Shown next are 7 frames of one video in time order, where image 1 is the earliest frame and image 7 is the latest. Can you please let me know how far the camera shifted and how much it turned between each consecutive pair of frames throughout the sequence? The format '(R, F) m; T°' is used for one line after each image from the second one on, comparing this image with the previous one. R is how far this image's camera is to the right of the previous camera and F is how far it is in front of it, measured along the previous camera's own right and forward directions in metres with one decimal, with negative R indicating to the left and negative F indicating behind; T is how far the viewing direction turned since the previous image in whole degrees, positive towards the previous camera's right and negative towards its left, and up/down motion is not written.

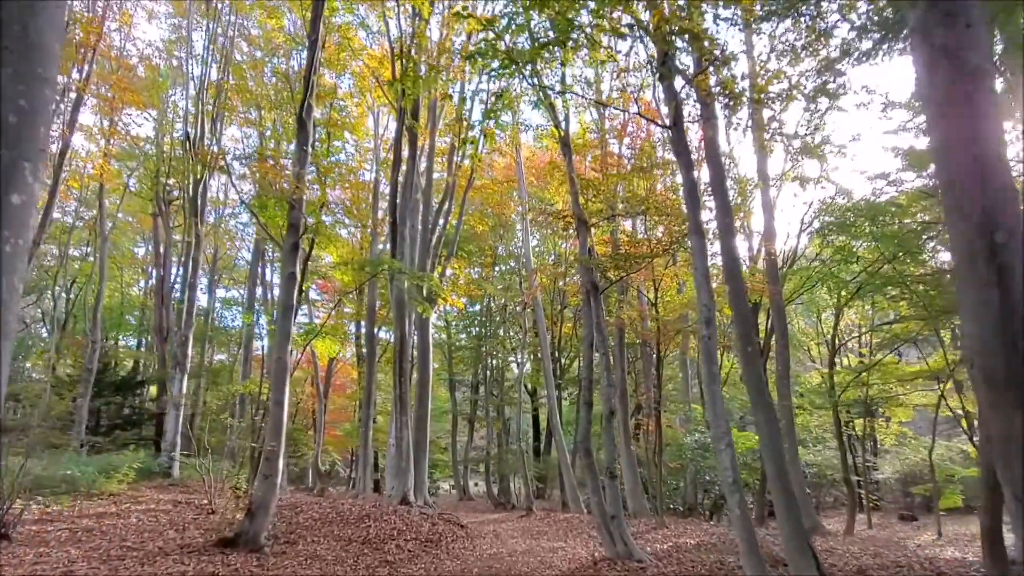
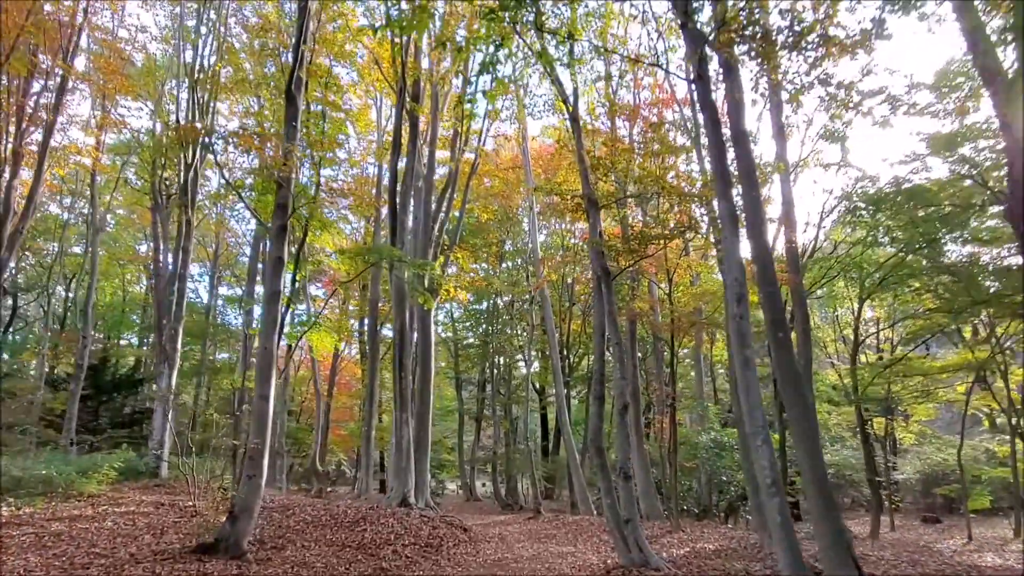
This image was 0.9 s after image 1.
(0.0, +0.6) m; -1°
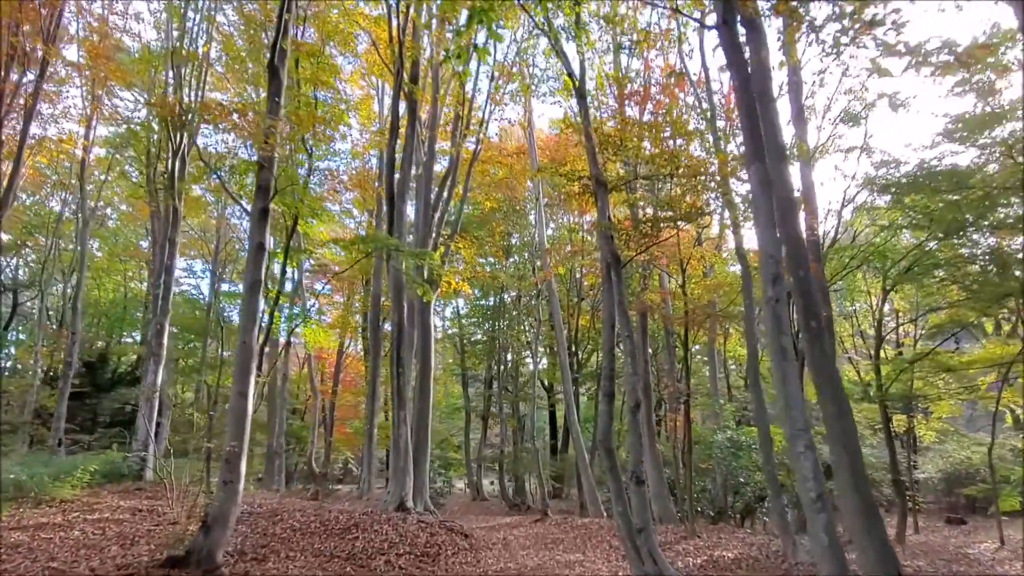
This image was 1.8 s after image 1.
(+0.1, +0.6) m; -1°
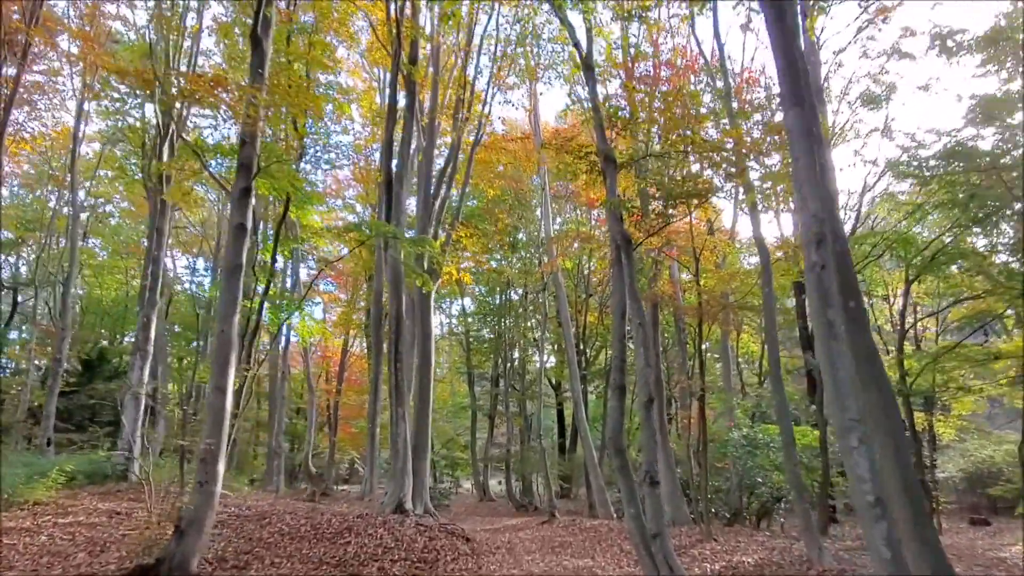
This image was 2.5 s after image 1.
(+0.1, +0.5) m; -1°
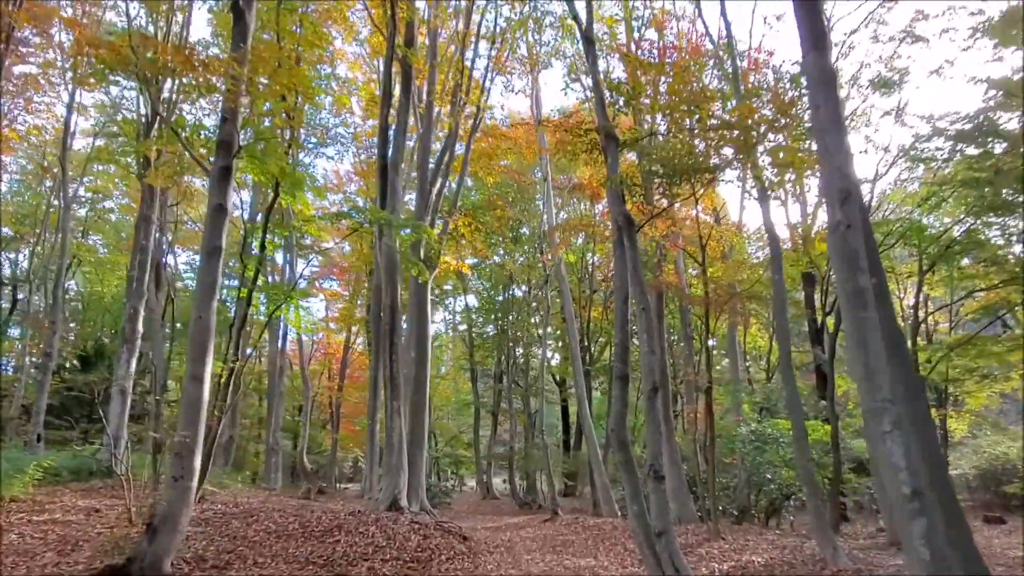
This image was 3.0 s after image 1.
(+0.1, +0.3) m; 0°
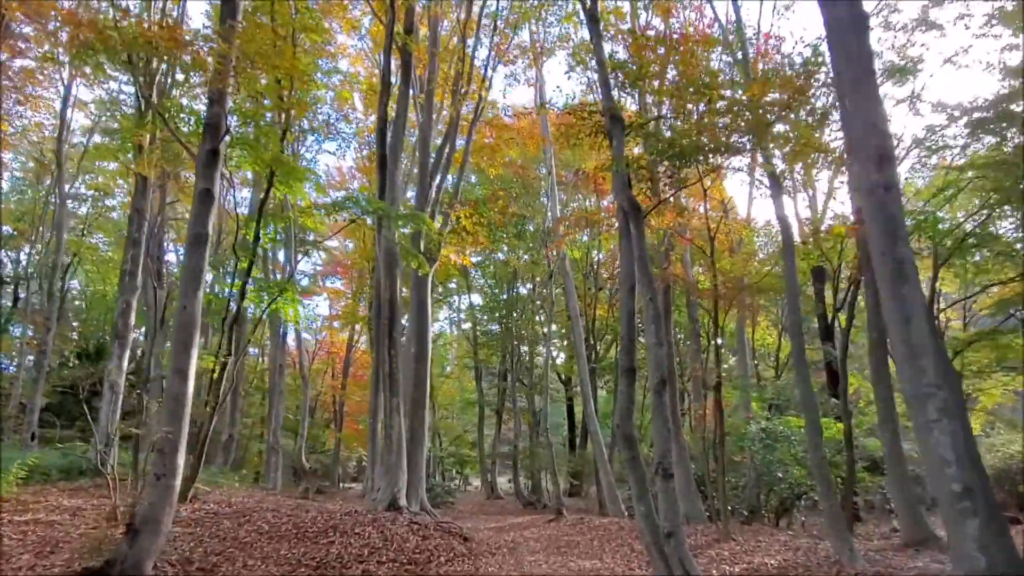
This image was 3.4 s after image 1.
(0.0, +0.3) m; 0°
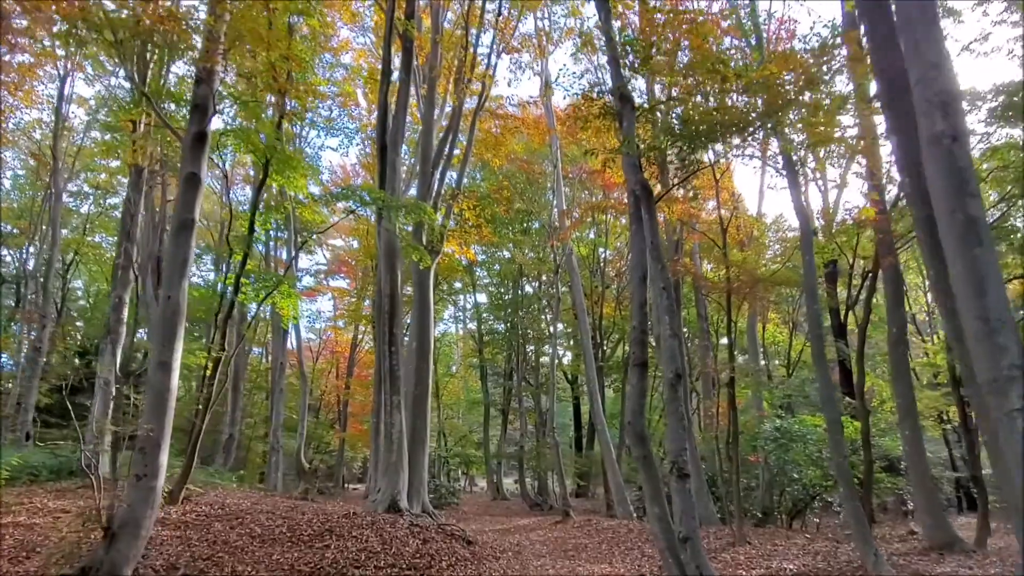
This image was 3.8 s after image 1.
(0.0, +0.3) m; 0°
